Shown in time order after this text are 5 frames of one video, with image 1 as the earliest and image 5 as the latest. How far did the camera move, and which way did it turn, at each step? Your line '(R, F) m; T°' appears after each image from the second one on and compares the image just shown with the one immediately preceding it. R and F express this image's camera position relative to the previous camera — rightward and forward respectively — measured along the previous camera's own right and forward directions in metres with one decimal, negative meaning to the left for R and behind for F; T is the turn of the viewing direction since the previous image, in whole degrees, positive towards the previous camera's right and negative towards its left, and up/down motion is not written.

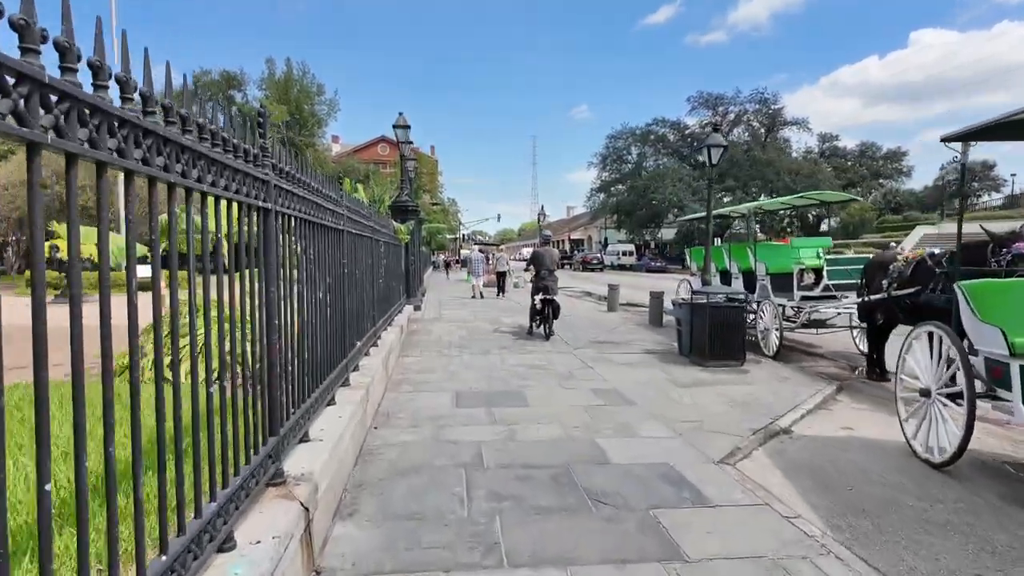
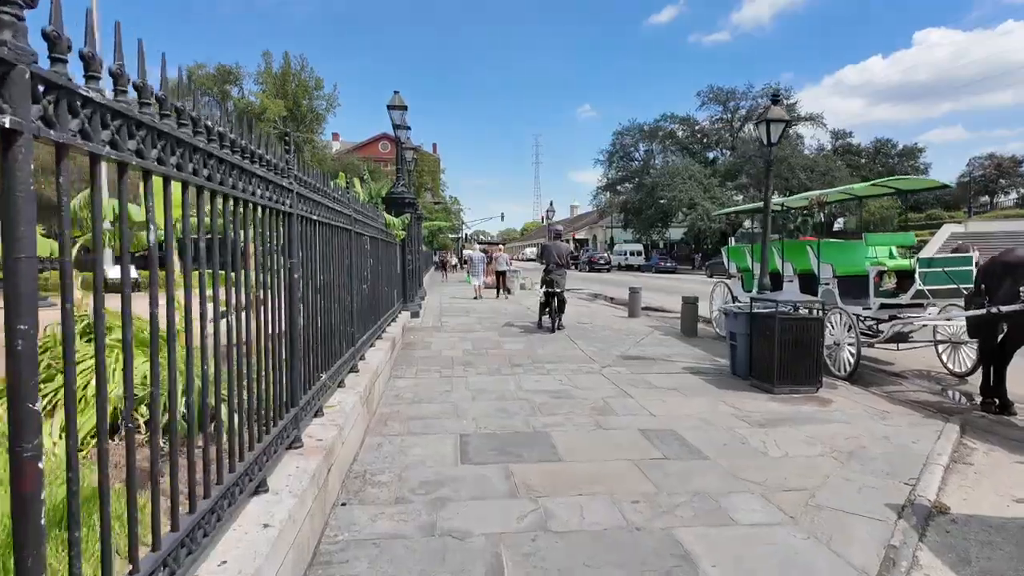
(-0.2, +1.8) m; 0°
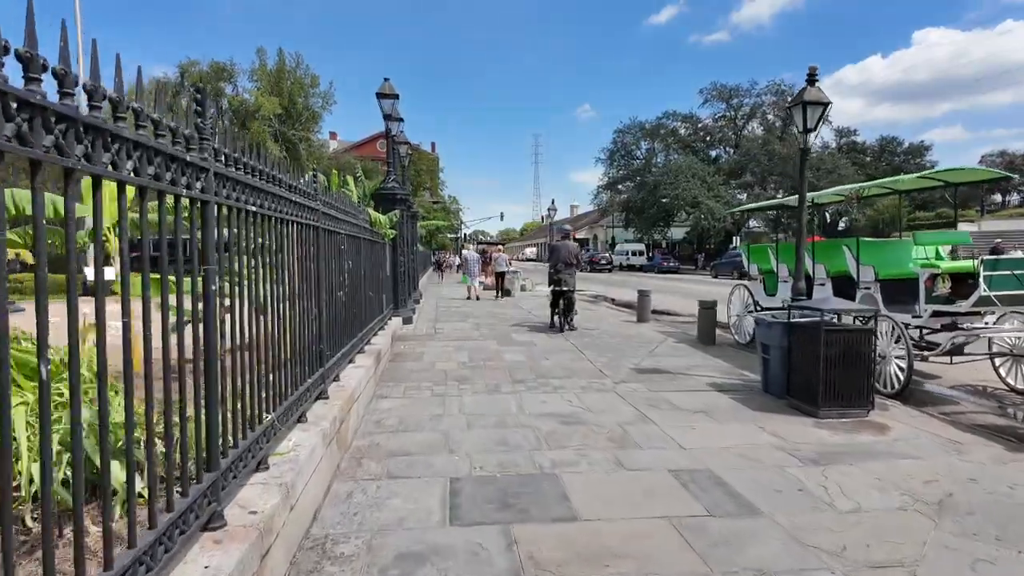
(0.0, +1.0) m; 0°
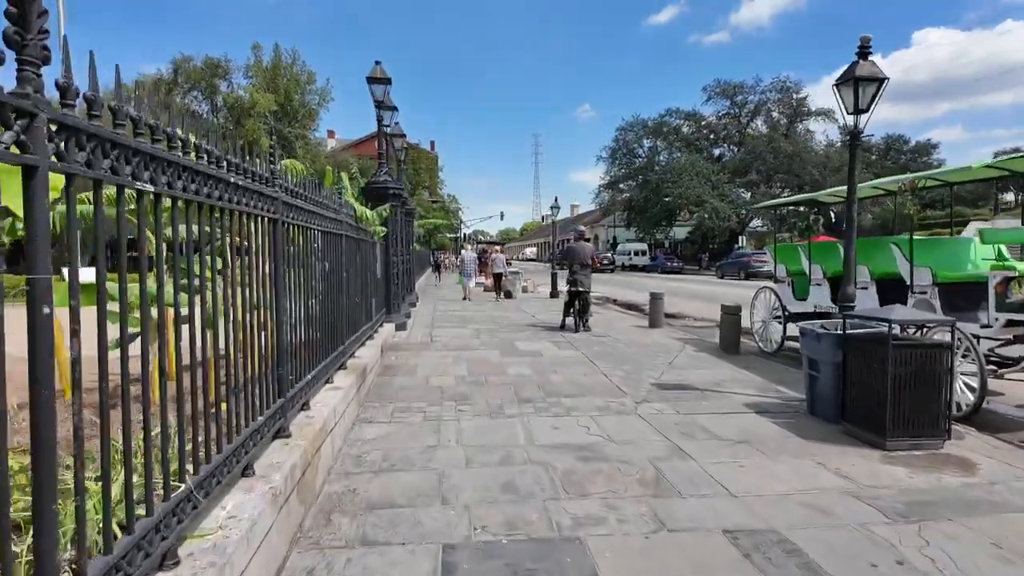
(-0.1, +1.0) m; 0°
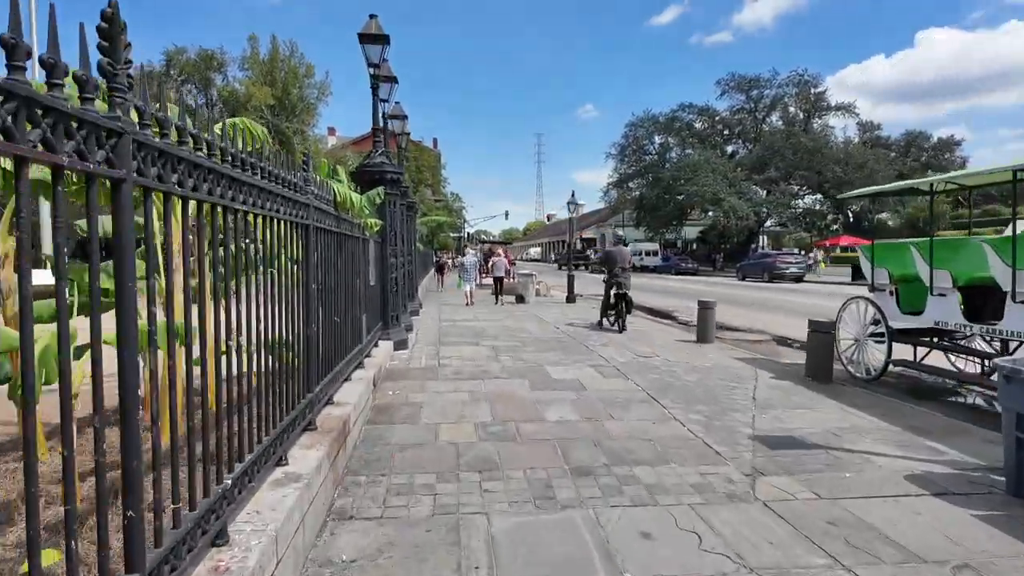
(-0.4, +2.2) m; 0°
